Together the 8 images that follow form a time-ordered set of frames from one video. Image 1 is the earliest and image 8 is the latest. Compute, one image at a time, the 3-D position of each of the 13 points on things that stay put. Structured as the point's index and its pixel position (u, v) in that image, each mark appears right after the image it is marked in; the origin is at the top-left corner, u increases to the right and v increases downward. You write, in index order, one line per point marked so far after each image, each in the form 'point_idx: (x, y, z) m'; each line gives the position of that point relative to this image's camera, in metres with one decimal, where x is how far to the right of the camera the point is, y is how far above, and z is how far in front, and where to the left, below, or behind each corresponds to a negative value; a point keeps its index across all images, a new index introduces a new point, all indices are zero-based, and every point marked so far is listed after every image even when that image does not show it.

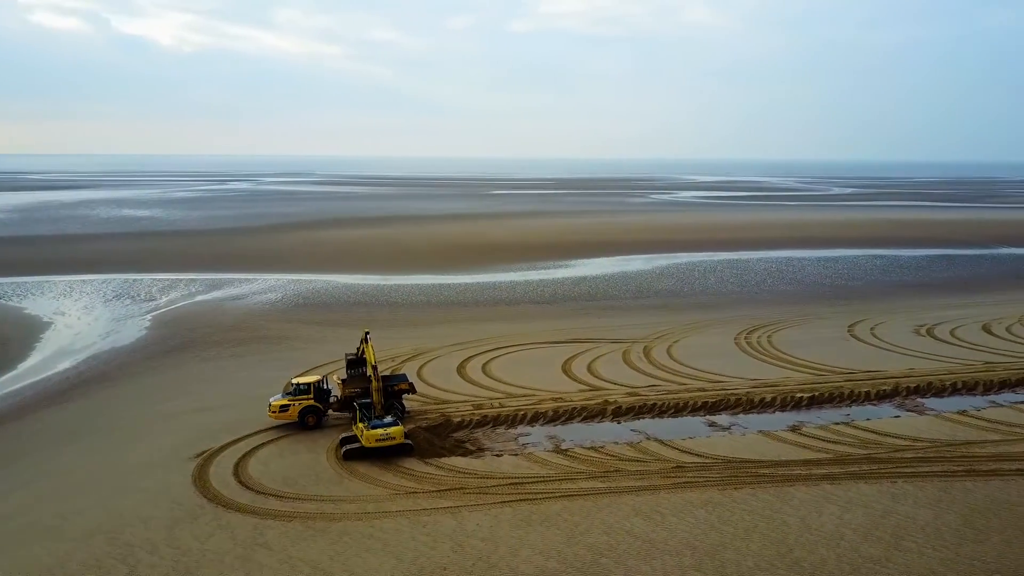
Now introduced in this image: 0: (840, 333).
0: (+4.9, -0.7, +11.9) m
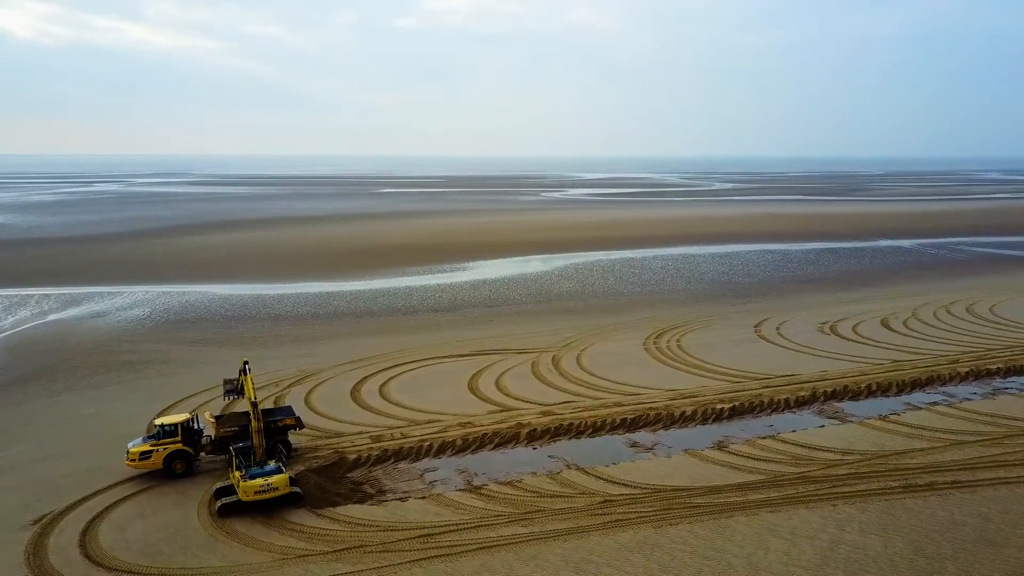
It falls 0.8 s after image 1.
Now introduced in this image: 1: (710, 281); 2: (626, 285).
0: (+3.4, -0.7, +11.7) m
1: (+4.3, +0.2, +17.3) m
2: (+2.4, +0.1, +16.7) m
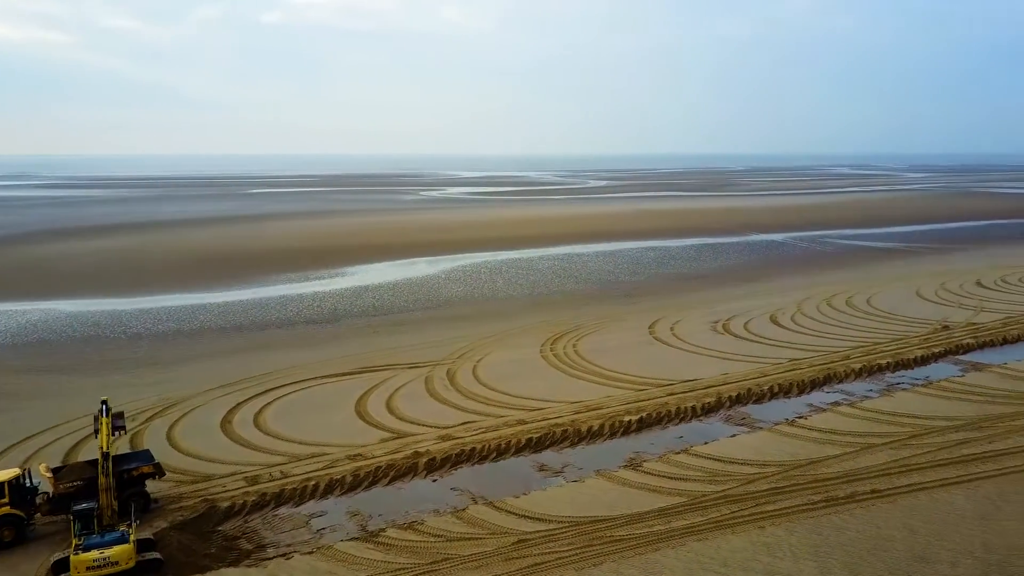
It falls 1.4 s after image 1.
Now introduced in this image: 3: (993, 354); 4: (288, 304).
0: (+1.9, -0.7, +11.4) m
1: (+1.9, +0.2, +17.1) m
2: (+0.1, 0.0, +16.3) m
3: (+6.2, -0.8, +10.2) m
4: (-4.1, -0.3, +14.5) m
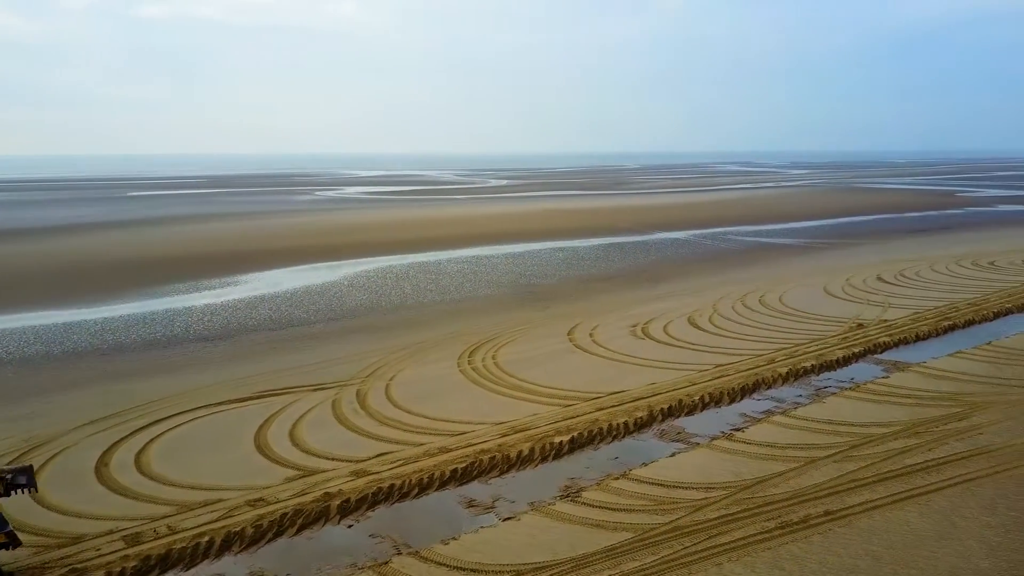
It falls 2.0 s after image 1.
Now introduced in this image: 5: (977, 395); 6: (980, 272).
0: (+0.7, -0.8, +10.9) m
1: (0.0, +0.1, +16.6) m
2: (-1.7, -0.1, +15.5) m
3: (+5.1, -0.8, +10.3) m
4: (-5.6, -0.5, +13.3) m
5: (+4.7, -1.1, +8.1) m
6: (+9.7, +0.3, +16.6) m
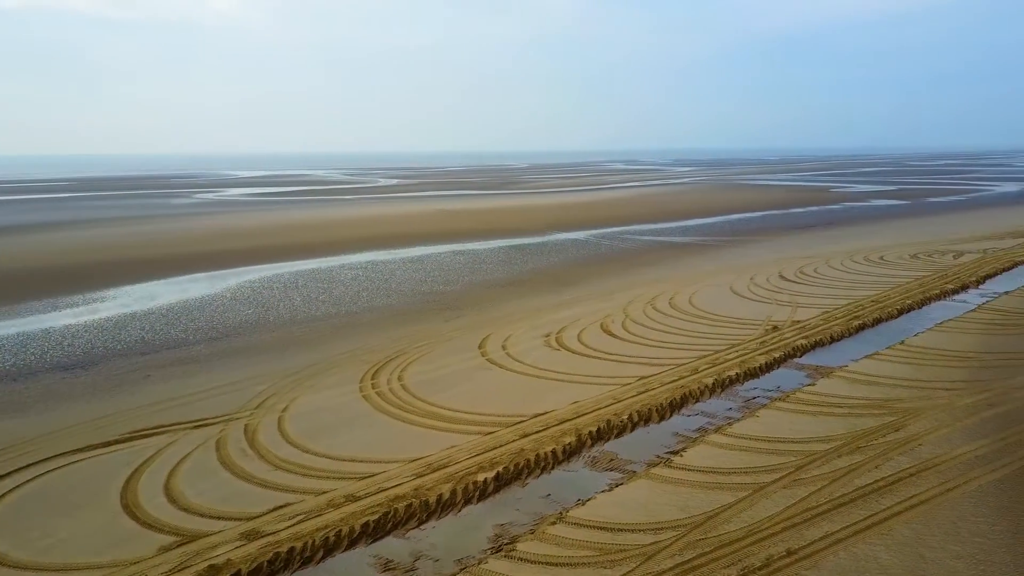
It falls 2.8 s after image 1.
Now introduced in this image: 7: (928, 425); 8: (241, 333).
0: (-0.5, -0.9, +10.1) m
1: (-2.0, -0.1, +15.6) m
2: (-3.5, -0.3, +14.4) m
3: (+4.0, -0.8, +10.1) m
4: (-7.0, -0.8, +11.6) m
5: (+3.9, -1.1, +7.9) m
6: (+7.6, +0.4, +17.0) m
7: (+3.7, -1.2, +7.2) m
8: (-4.1, -0.7, +12.2) m
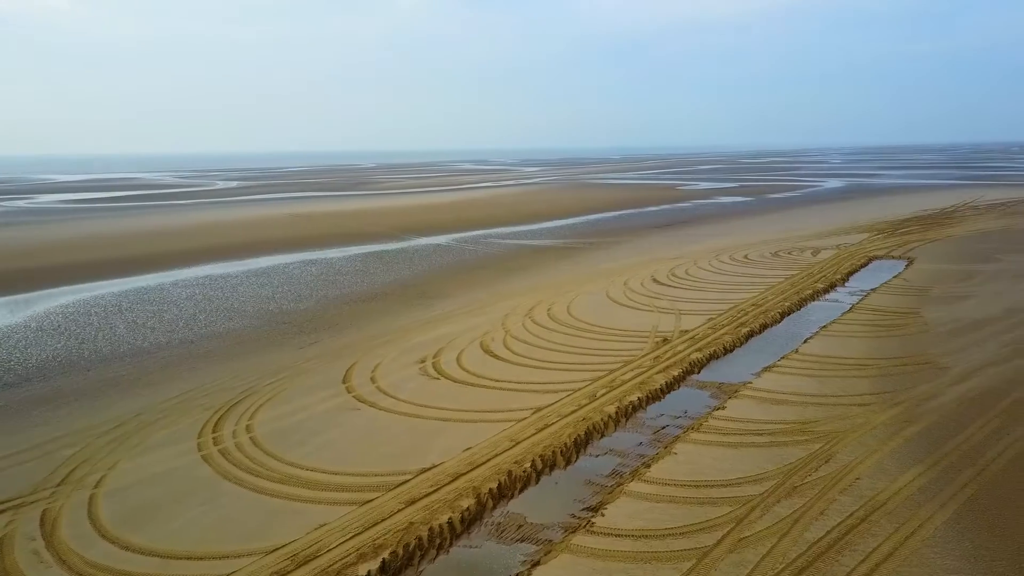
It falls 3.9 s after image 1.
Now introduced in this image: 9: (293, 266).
0: (-1.9, -1.2, +8.7) m
1: (-4.4, -0.4, +13.8) m
2: (-5.6, -0.7, +12.3) m
3: (+2.5, -0.9, +9.4) m
4: (-8.6, -1.3, +9.0) m
5: (+2.8, -1.2, +7.3) m
6: (+4.8, +0.4, +16.9) m
7: (+2.8, -1.3, +6.6) m
8: (-5.8, -1.1, +10.1) m
9: (-5.3, +0.5, +19.5) m
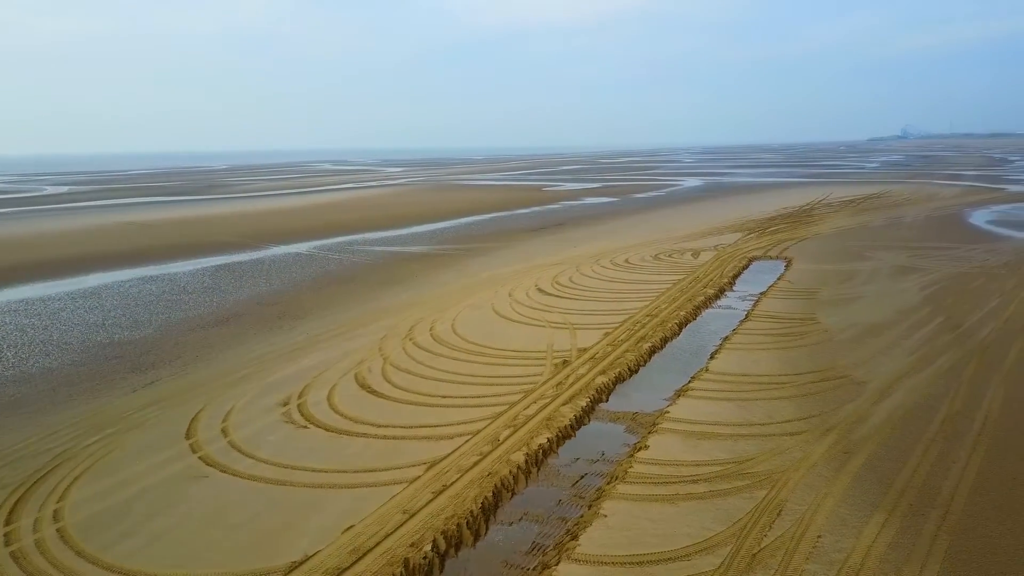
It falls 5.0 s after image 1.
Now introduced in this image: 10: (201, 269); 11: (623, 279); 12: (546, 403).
0: (-2.9, -1.5, +7.0) m
1: (-6.2, -0.8, +11.6) m
2: (-7.2, -1.1, +9.9) m
3: (+1.3, -1.1, +8.5) m
4: (-9.6, -1.9, +6.2) m
5: (+2.0, -1.4, +6.4) m
6: (+2.3, +0.3, +16.2) m
7: (+2.1, -1.5, +5.7) m
8: (-7.0, -1.5, +7.7) m
9: (-8.1, +0.1, +17.1) m
10: (-7.3, +0.4, +18.9) m
11: (+2.1, +0.2, +15.3) m
12: (+0.3, -1.1, +8.0) m
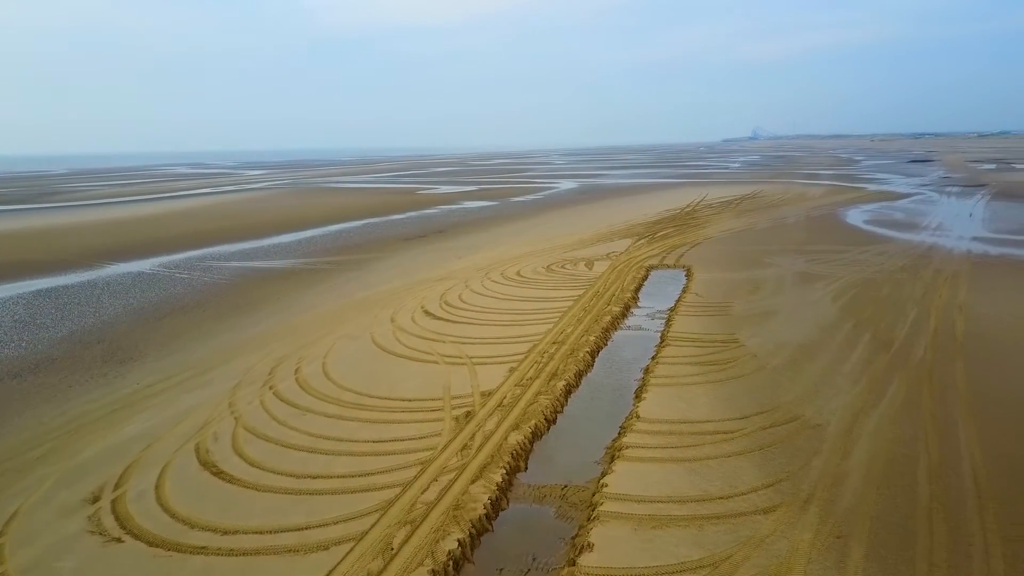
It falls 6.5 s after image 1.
0: (-3.5, -1.9, +4.7) m
1: (-7.5, -1.3, +8.8) m
2: (-8.2, -1.7, +7.0) m
3: (+0.4, -1.4, +6.8) m
4: (-10.0, -2.5, +2.9) m
5: (+1.4, -1.7, +4.9) m
6: (+0.1, 0.0, +14.6) m
7: (+1.6, -1.8, +4.2) m
8: (-7.7, -2.1, +4.8) m
9: (-10.3, -0.5, +13.9) m
10: (-9.7, -0.2, +15.8) m
11: (+0.1, -0.1, +13.7) m
12: (-0.5, -1.5, +6.2) m
